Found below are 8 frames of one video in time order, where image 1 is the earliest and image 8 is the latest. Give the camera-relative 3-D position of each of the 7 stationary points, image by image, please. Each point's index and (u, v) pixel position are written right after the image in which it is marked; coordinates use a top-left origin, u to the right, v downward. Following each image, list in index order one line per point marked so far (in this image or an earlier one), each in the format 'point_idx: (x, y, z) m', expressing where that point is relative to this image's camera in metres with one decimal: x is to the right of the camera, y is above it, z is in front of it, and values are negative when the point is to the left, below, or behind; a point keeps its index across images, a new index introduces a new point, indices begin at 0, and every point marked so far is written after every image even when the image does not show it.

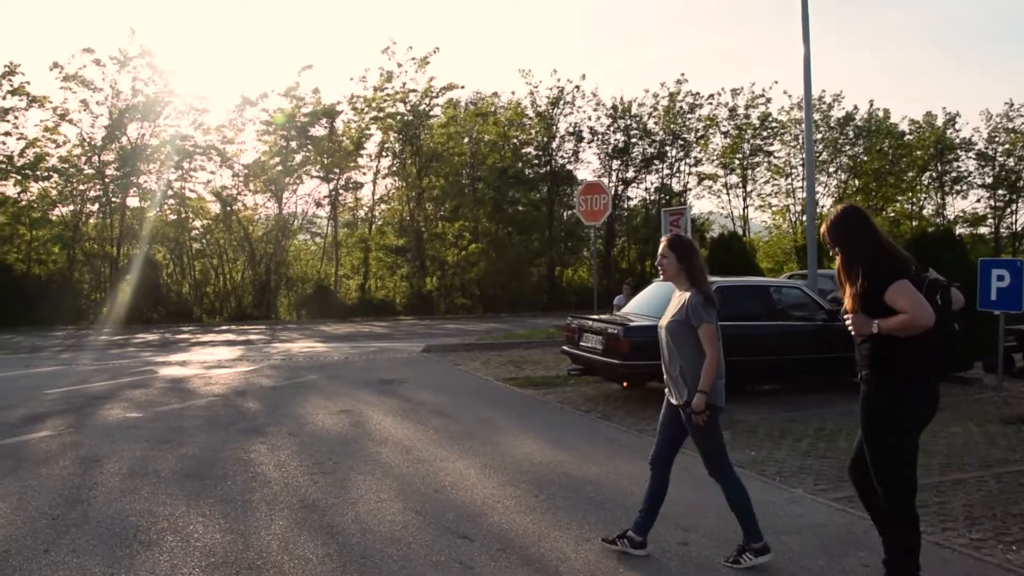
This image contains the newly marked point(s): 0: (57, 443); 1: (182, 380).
0: (-4.0, -1.3, +8.9) m
1: (-4.6, -1.3, +14.1) m
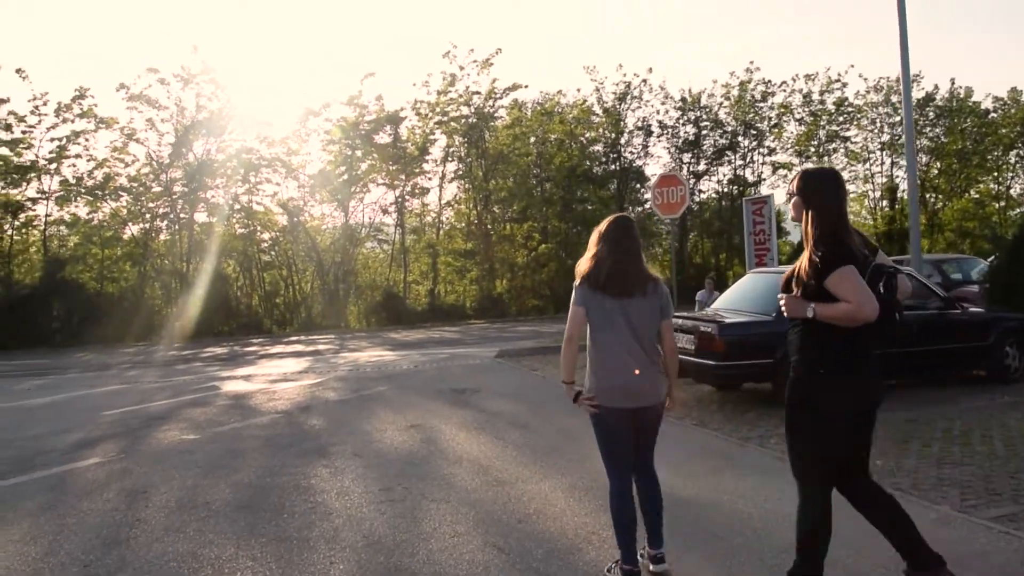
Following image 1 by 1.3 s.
0: (-3.3, -1.5, +8.2) m
1: (-3.5, -1.4, +13.4) m
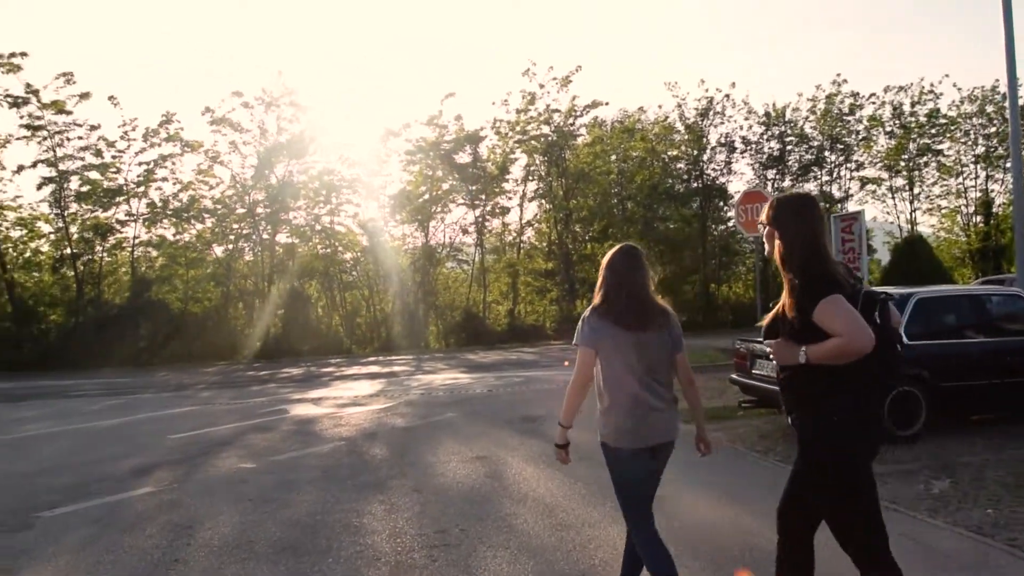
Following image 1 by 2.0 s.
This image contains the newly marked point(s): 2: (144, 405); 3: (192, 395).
0: (-2.8, -1.7, +7.9) m
1: (-2.6, -1.7, +13.1) m
2: (-6.3, -2.0, +17.5) m
3: (-6.1, -2.1, +19.5) m
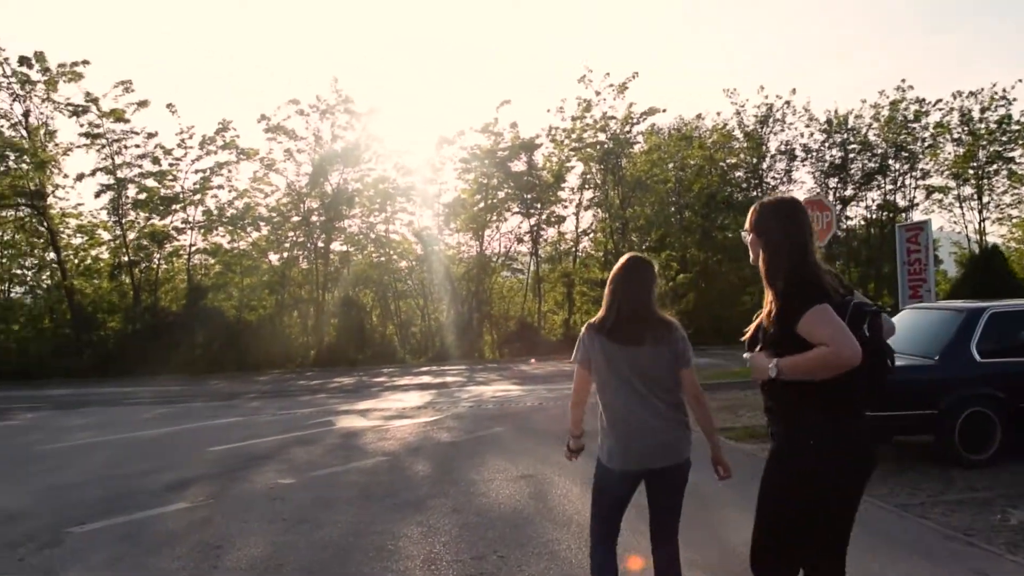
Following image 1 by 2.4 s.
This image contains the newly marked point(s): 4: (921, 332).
0: (-2.4, -1.7, +7.6) m
1: (-2.0, -1.8, +12.8) m
2: (-5.5, -2.2, +17.4) m
3: (-5.2, -2.2, +19.4) m
4: (+4.0, -0.4, +10.1) m
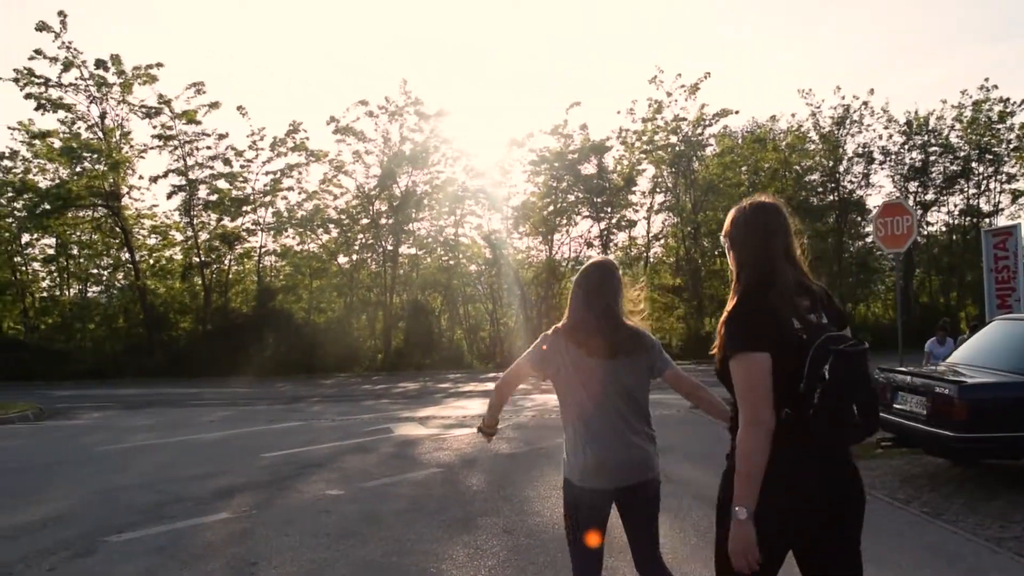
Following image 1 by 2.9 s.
0: (-2.0, -1.7, +7.3) m
1: (-1.2, -1.9, +12.4) m
2: (-4.4, -2.2, +17.3) m
3: (-4.0, -2.3, +19.2) m
4: (+4.6, -0.5, +9.3) m
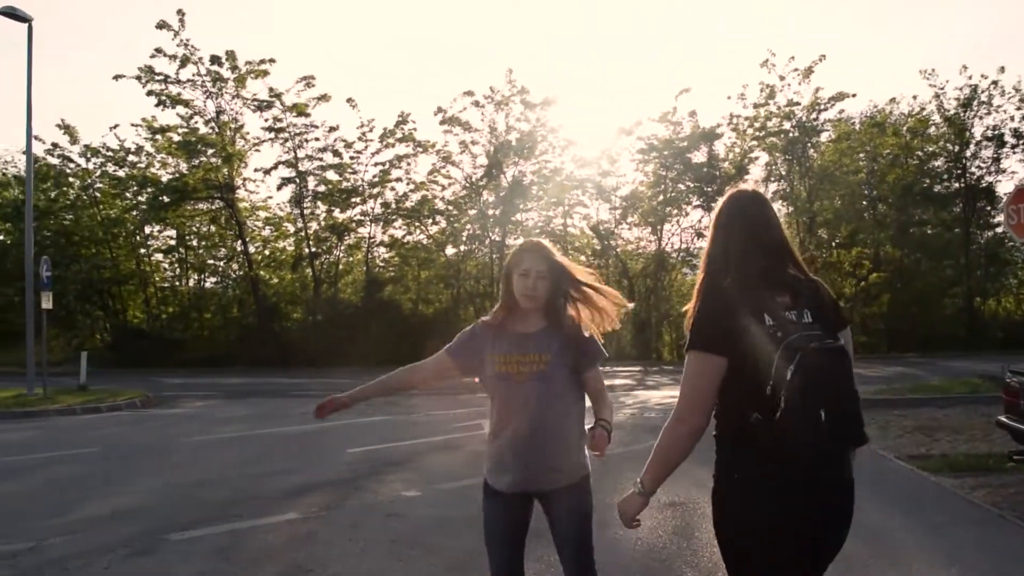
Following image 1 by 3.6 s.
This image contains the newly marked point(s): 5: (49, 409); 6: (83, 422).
0: (-1.5, -1.7, +7.0) m
1: (-0.1, -1.8, +12.0) m
2: (-2.8, -2.0, +17.2) m
3: (-2.1, -2.1, +19.1) m
4: (+5.3, -0.5, +8.3) m
5: (-7.2, -1.9, +15.9) m
6: (-6.3, -1.9, +14.9) m
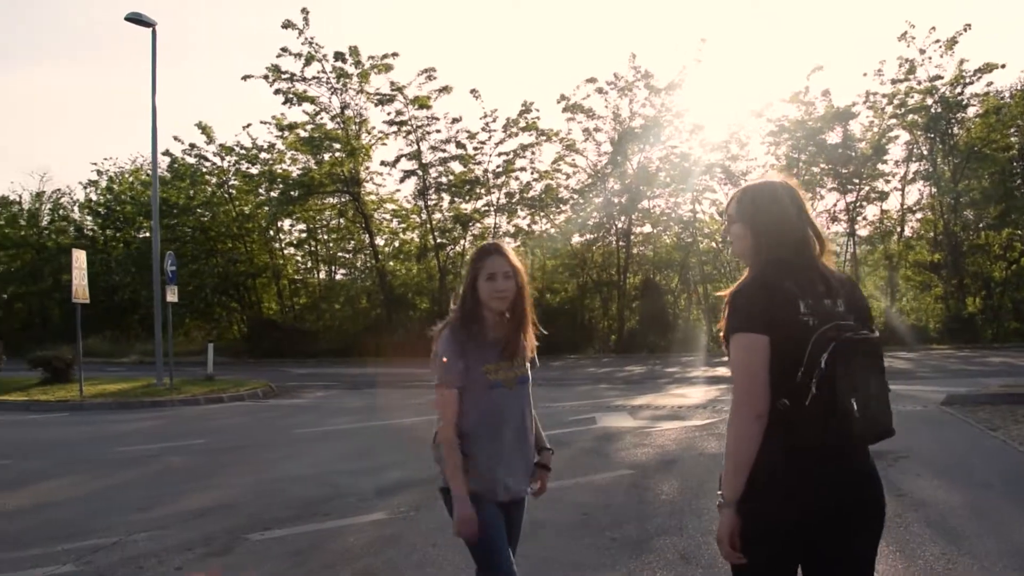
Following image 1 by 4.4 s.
0: (-0.9, -1.6, +6.7) m
1: (+1.1, -1.7, +11.5) m
2: (-0.8, -1.9, +17.0) m
3: (+0.1, -1.9, +18.8) m
4: (+6.0, -0.4, +7.1) m
5: (-5.4, -1.8, +16.3) m
6: (-4.6, -1.9, +15.2) m
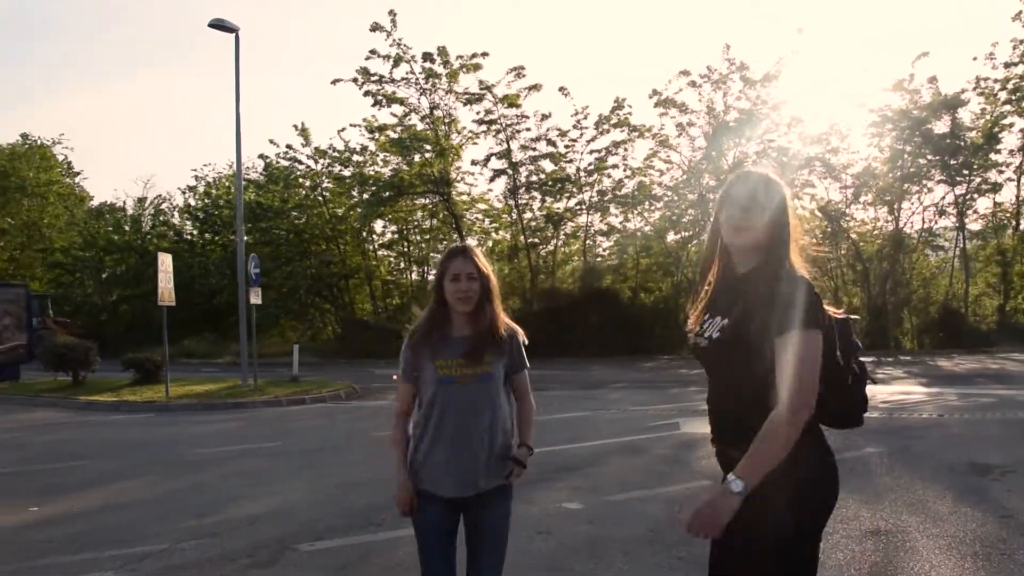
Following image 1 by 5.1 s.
0: (-0.5, -1.6, +6.4) m
1: (+2.0, -1.7, +11.0) m
2: (+0.6, -1.9, +16.6) m
3: (+1.6, -1.9, +18.3) m
4: (+6.4, -0.3, +6.1) m
5: (-4.1, -1.8, +16.3) m
6: (-3.4, -1.9, +15.1) m
